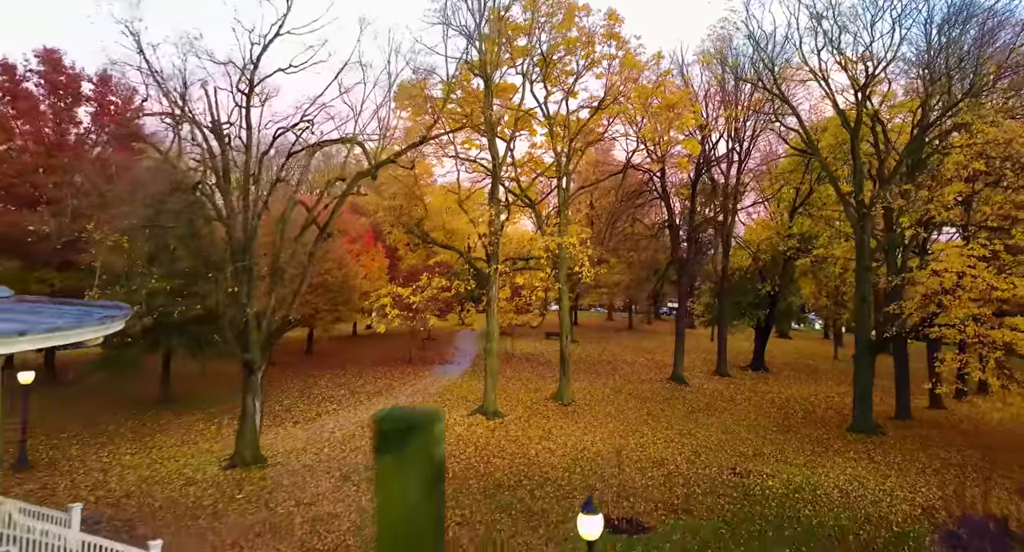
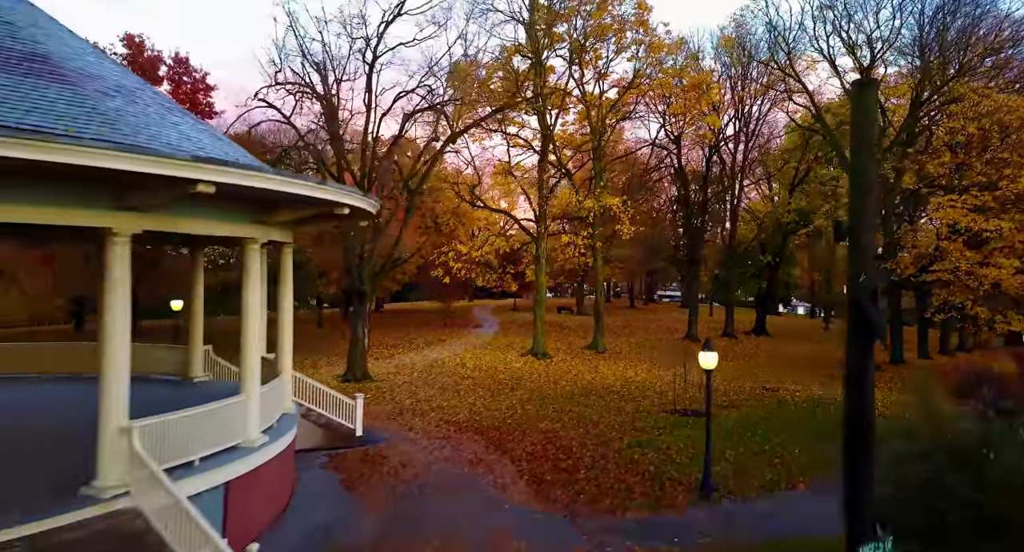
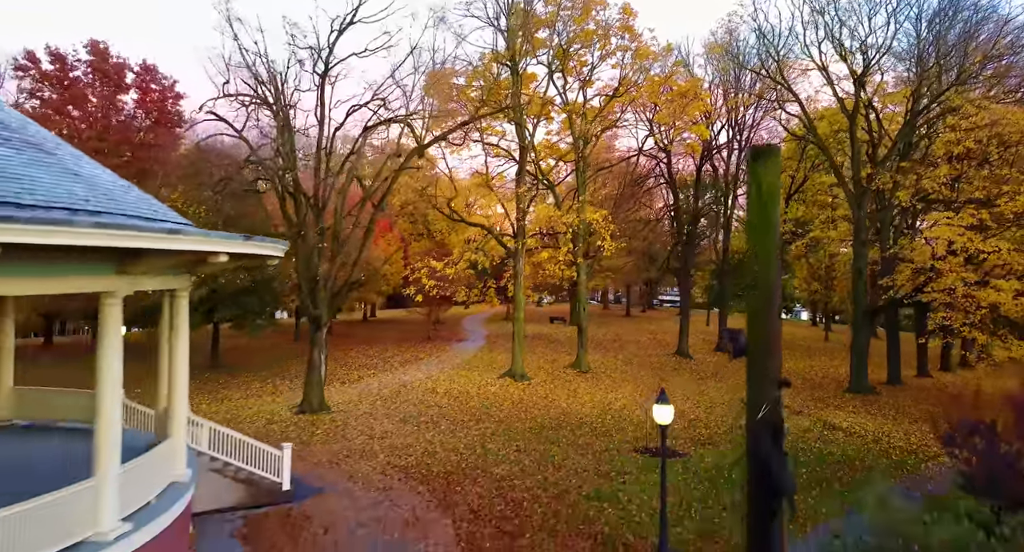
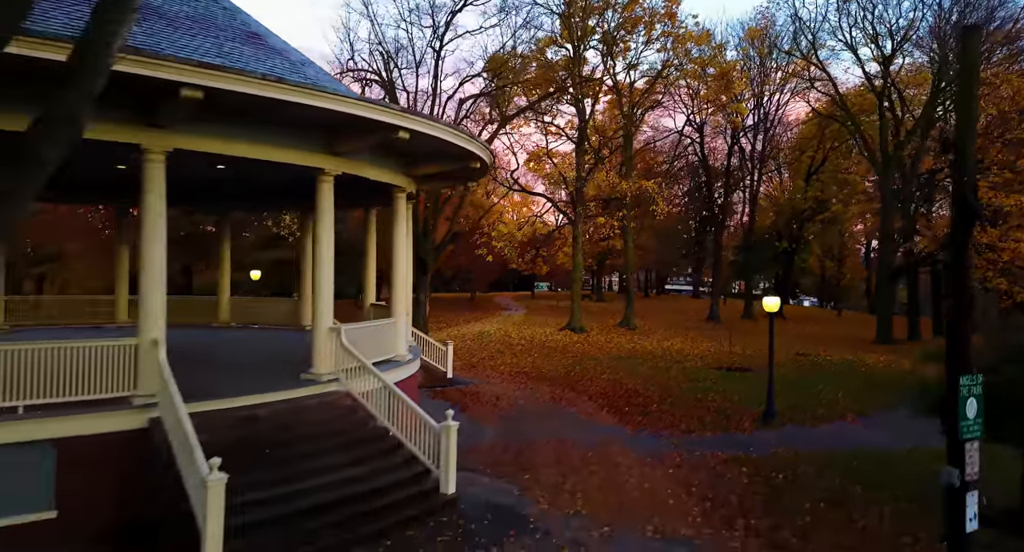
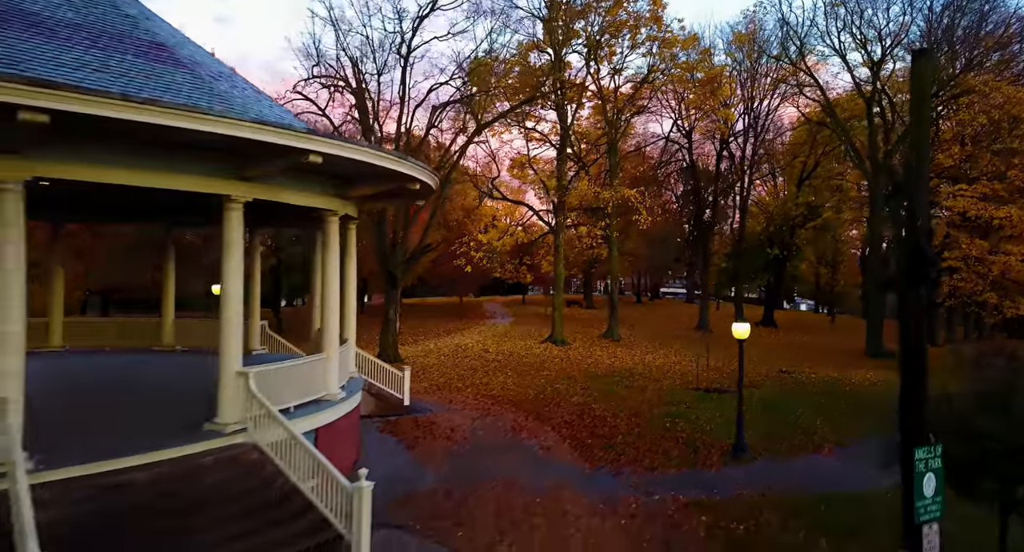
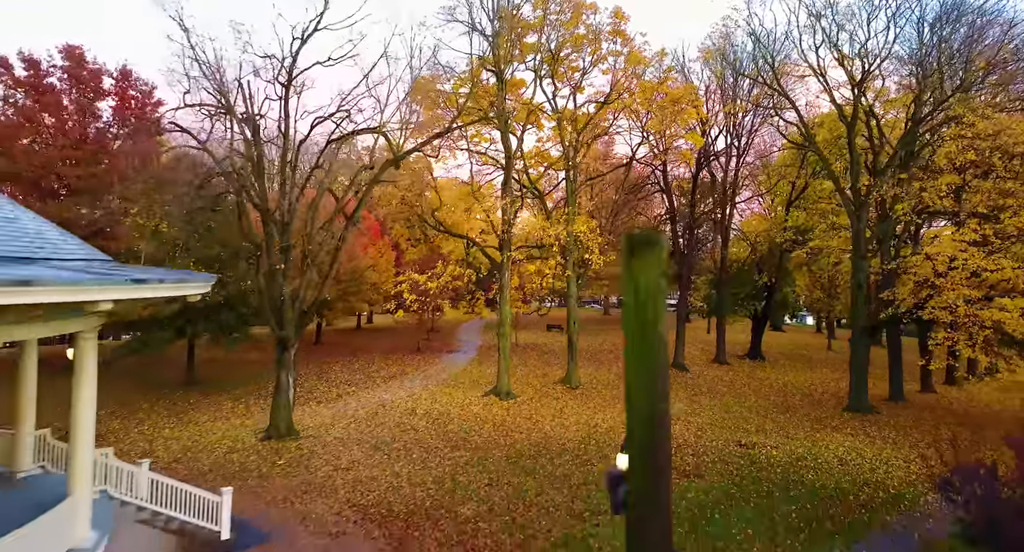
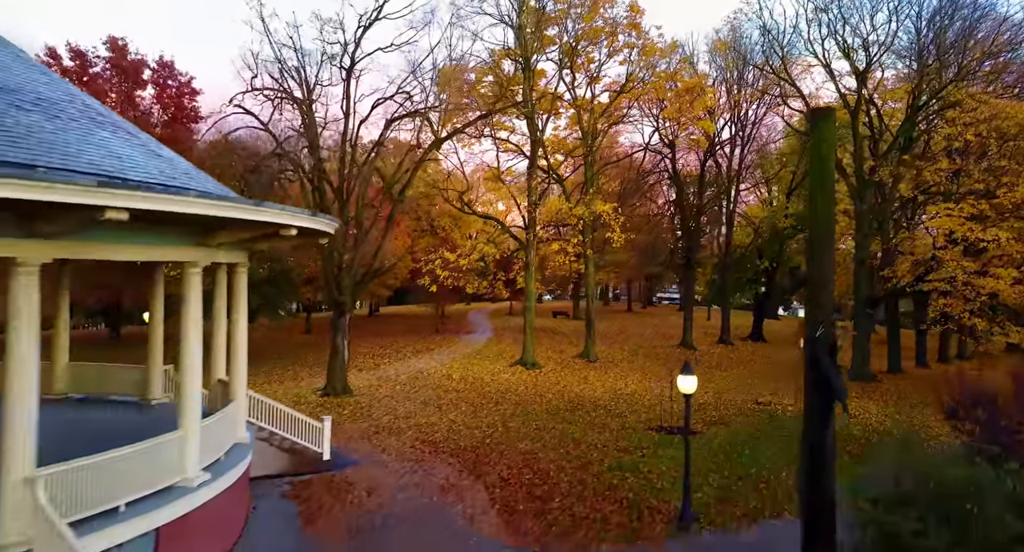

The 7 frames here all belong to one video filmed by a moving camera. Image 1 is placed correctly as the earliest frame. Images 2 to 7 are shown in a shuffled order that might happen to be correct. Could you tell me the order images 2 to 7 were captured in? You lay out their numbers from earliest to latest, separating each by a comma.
6, 3, 7, 2, 5, 4
